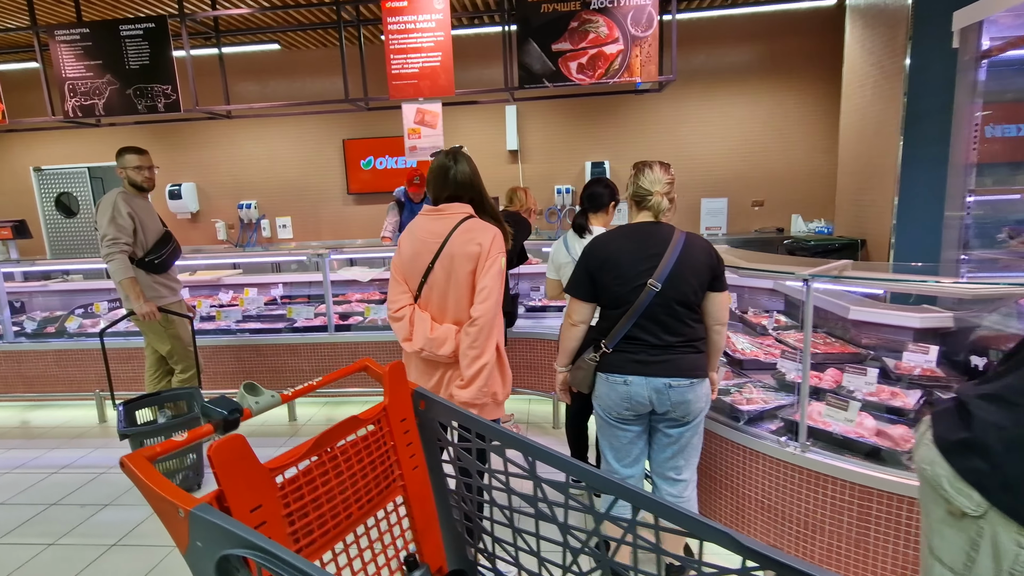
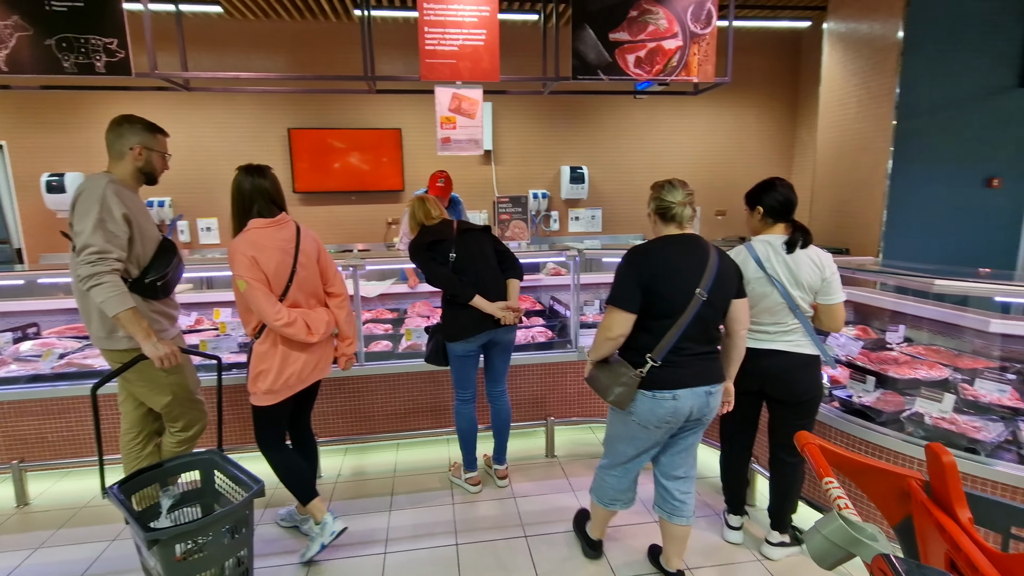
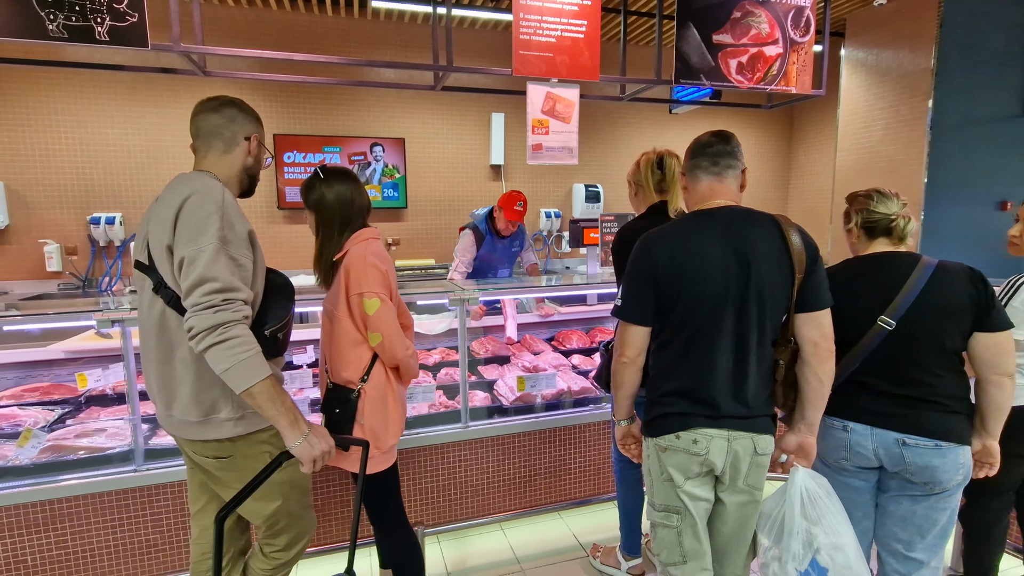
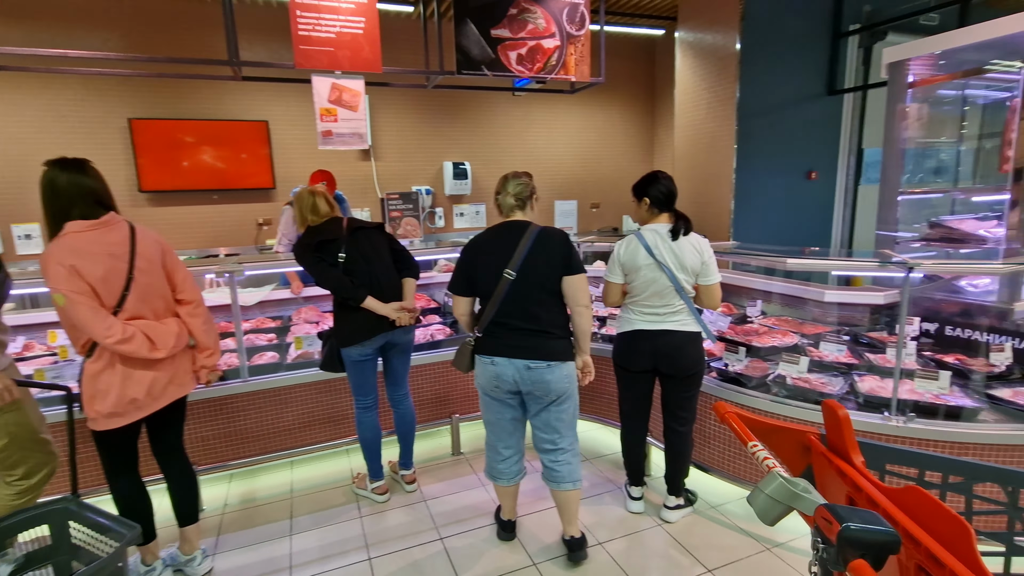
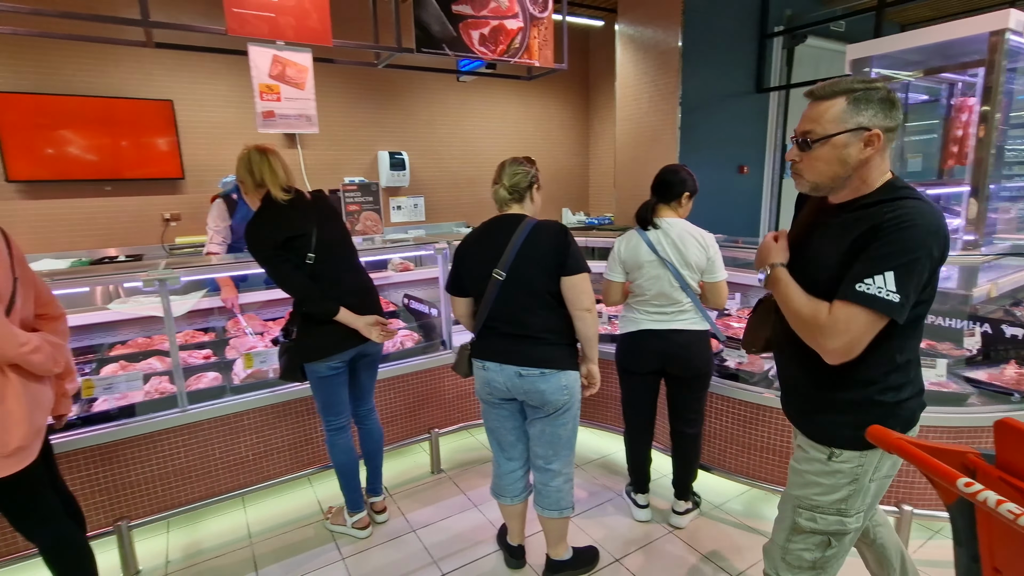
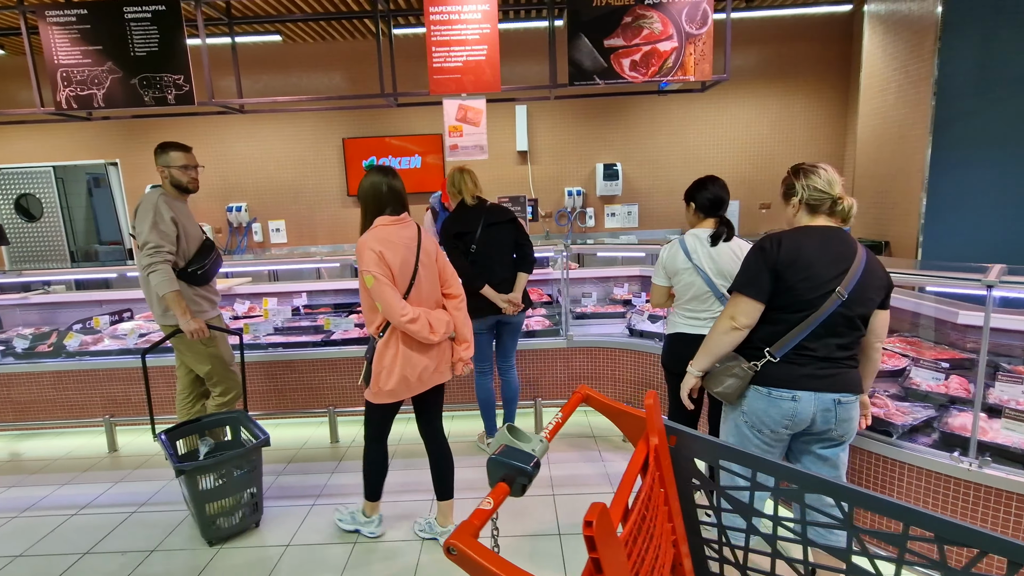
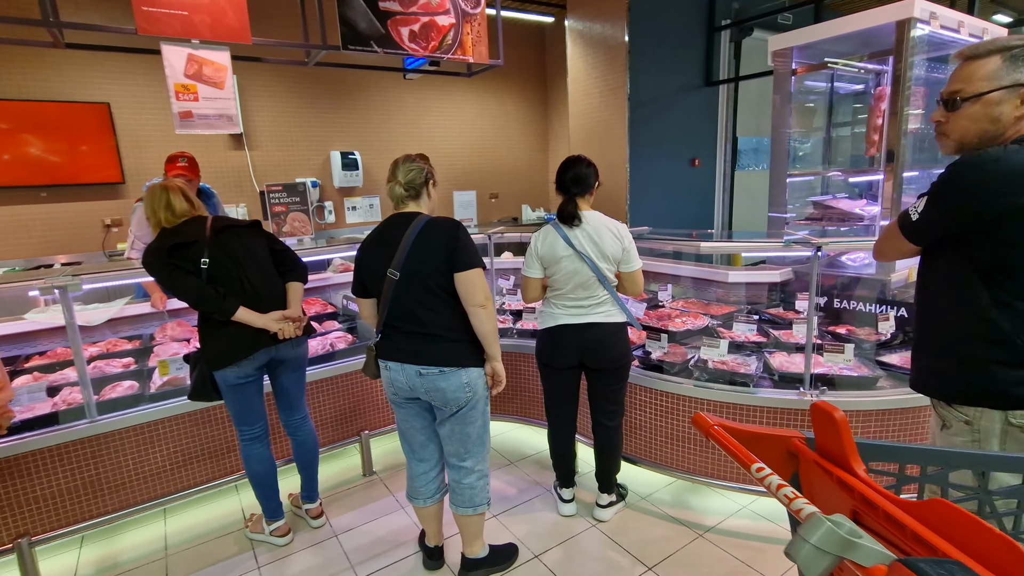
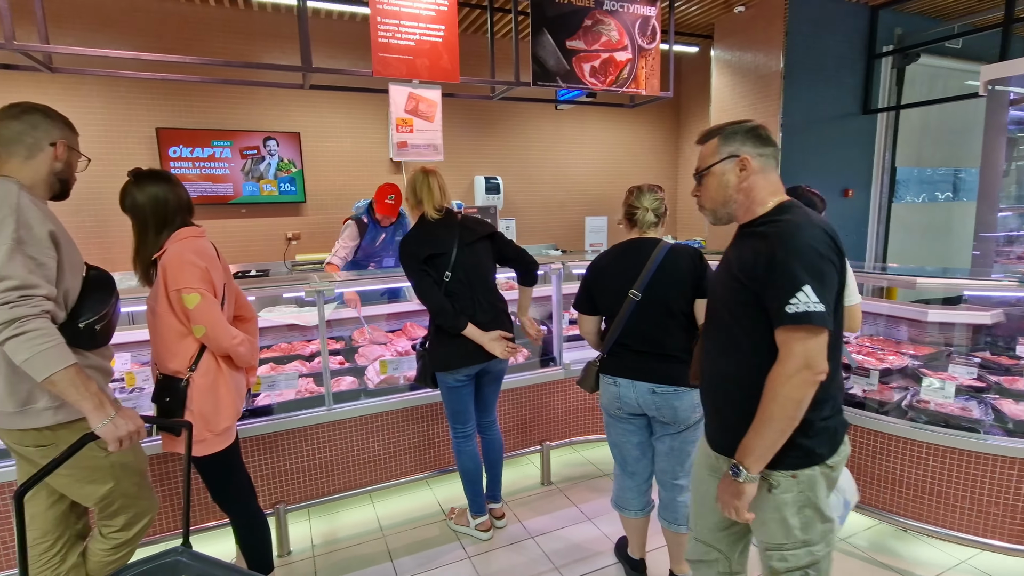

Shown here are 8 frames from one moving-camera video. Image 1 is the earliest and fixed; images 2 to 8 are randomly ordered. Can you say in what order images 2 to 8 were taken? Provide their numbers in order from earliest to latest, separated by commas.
6, 2, 4, 7, 5, 8, 3
